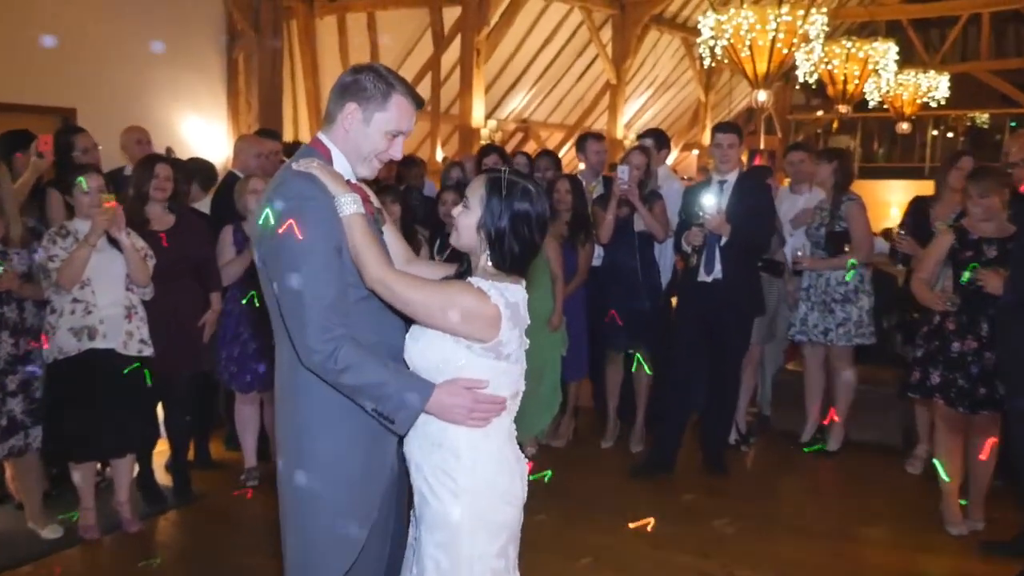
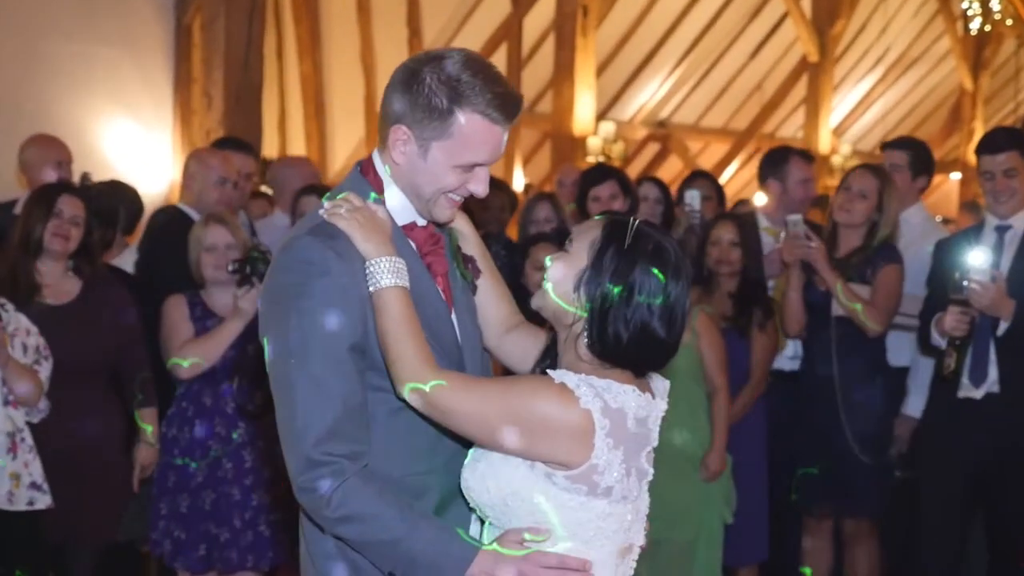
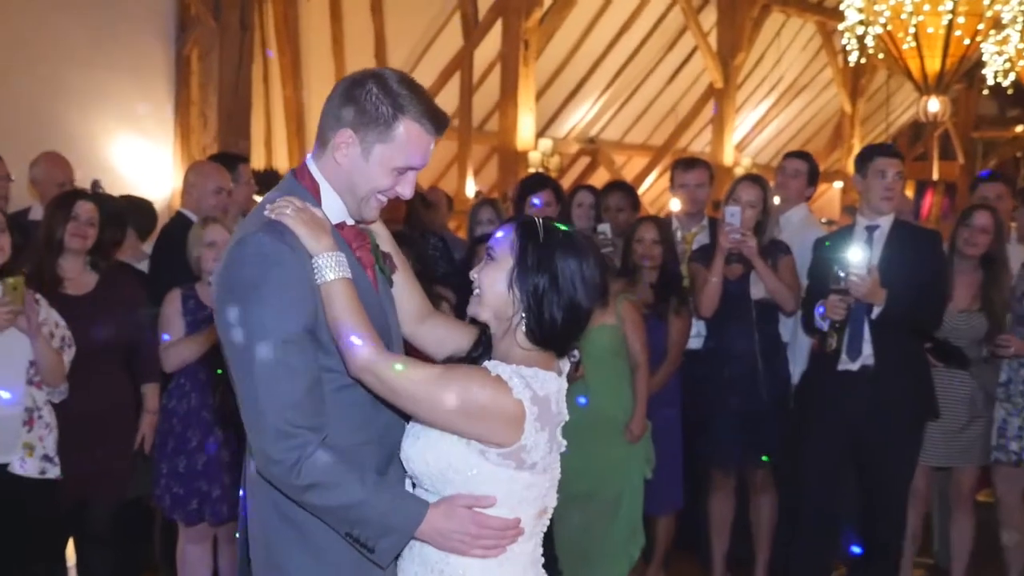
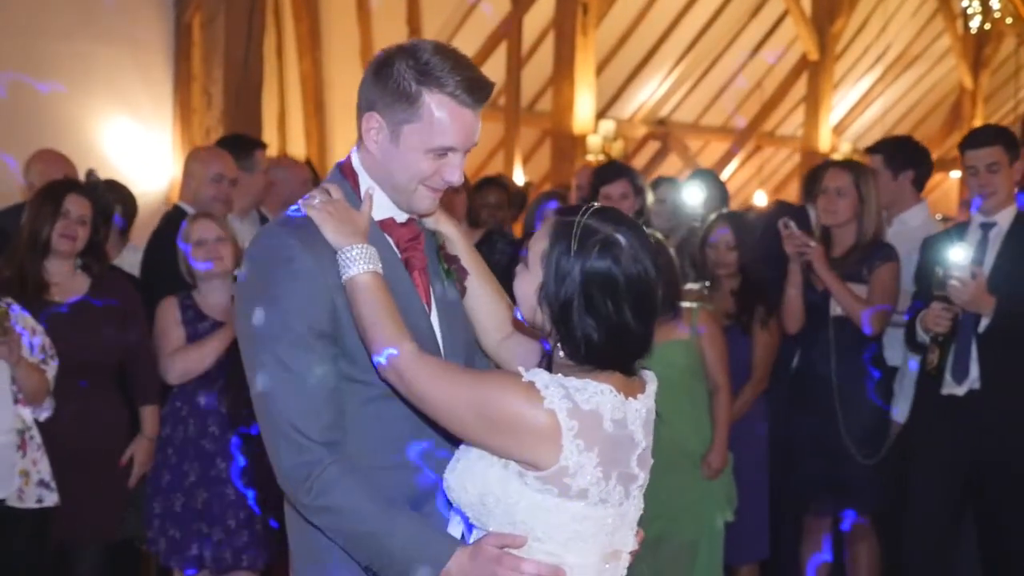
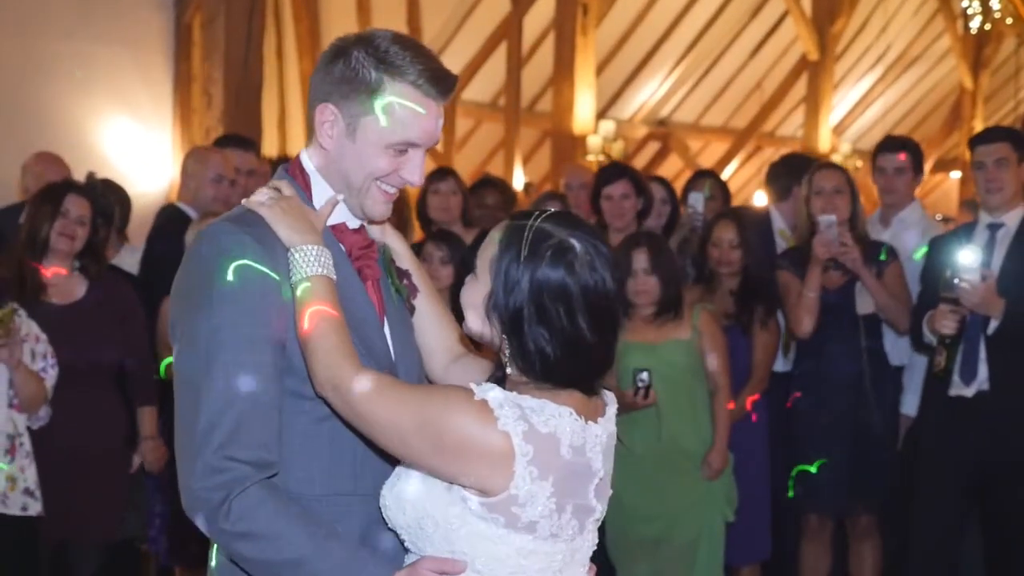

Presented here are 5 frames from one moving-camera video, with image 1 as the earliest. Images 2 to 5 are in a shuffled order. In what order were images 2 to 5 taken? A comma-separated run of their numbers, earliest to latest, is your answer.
3, 2, 5, 4
